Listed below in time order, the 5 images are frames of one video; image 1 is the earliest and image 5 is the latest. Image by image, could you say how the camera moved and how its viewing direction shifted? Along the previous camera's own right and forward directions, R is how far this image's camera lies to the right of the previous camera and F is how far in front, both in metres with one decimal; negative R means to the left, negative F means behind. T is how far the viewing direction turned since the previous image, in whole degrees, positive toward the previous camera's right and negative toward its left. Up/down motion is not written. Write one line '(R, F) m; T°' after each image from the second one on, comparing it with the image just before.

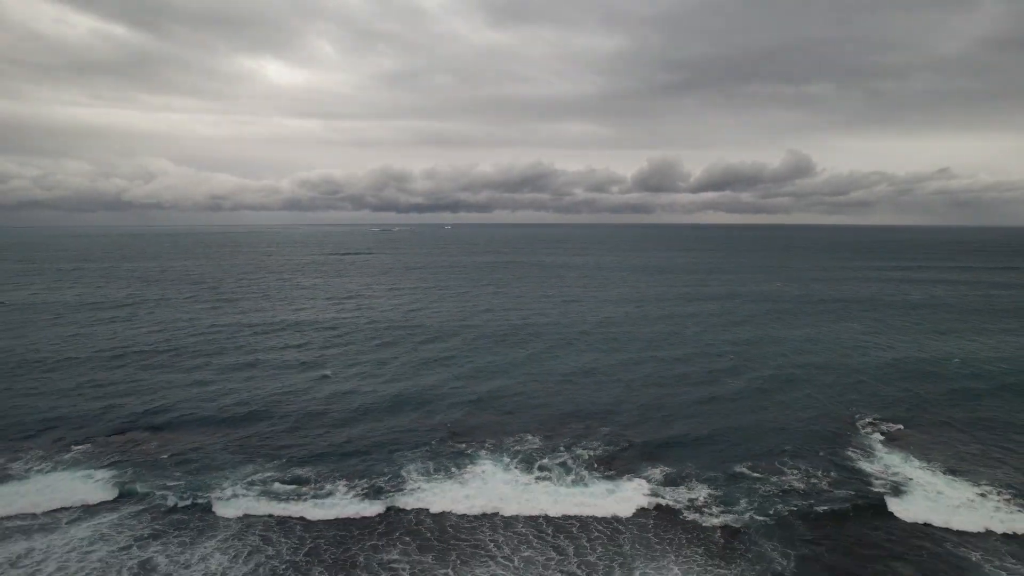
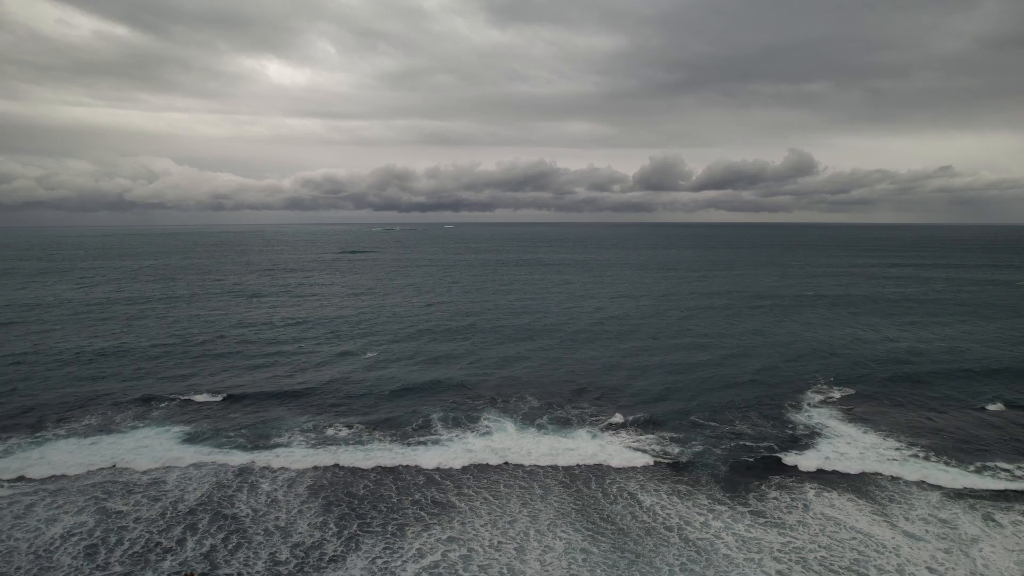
(-0.1, -6.6) m; 0°
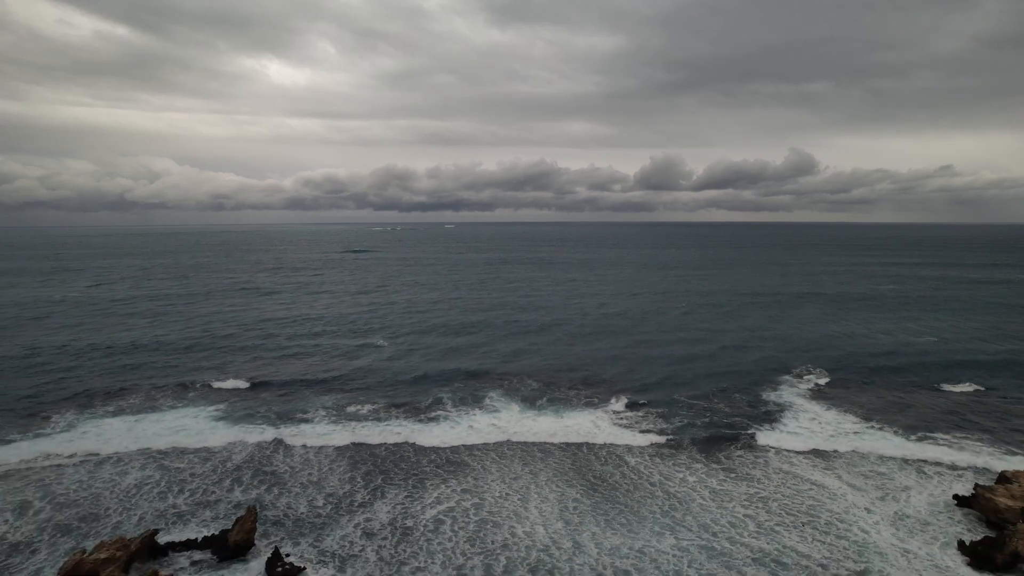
(-0.1, -3.8) m; 0°
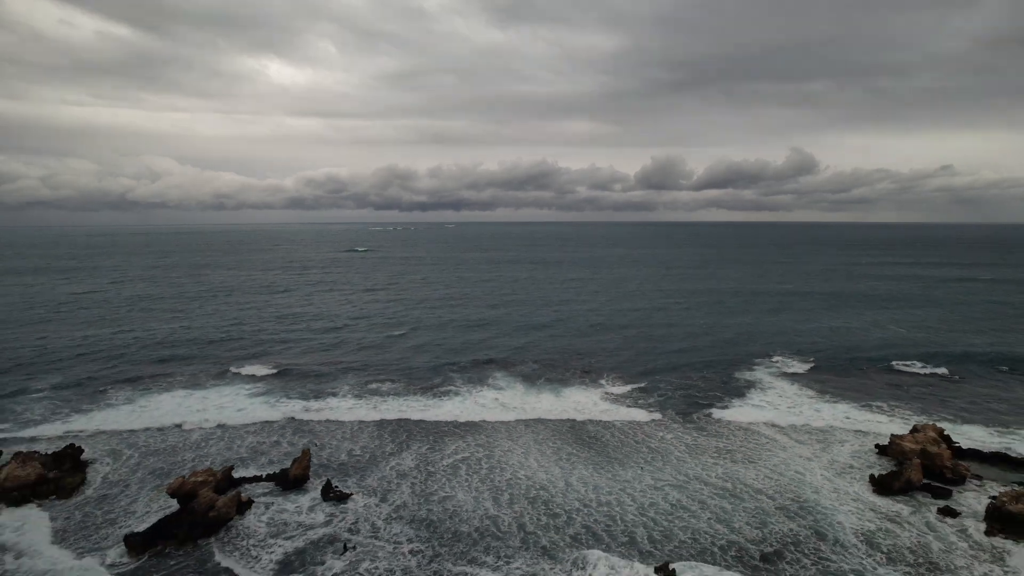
(-0.1, -5.2) m; 0°
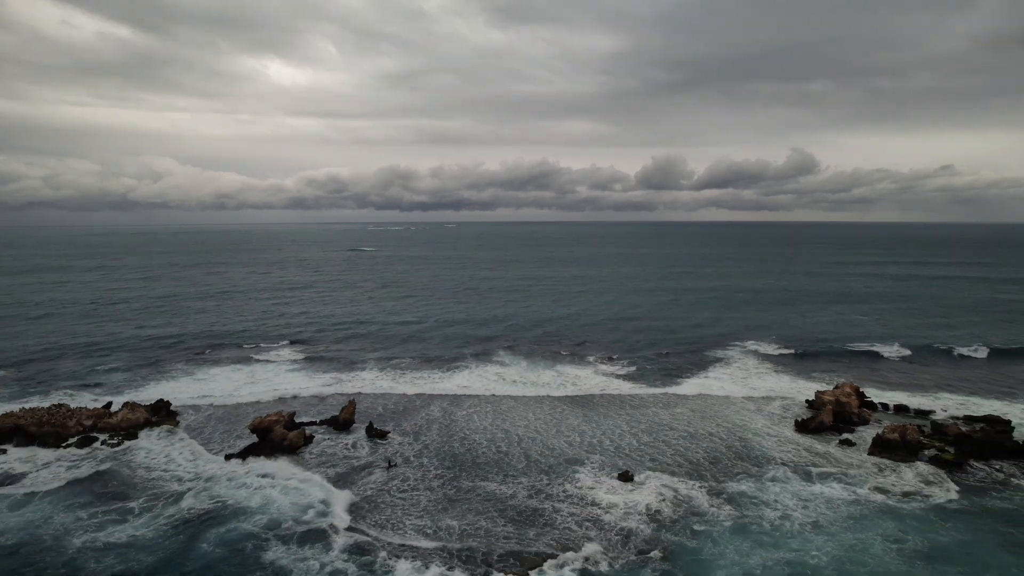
(0.0, -6.9) m; 0°
